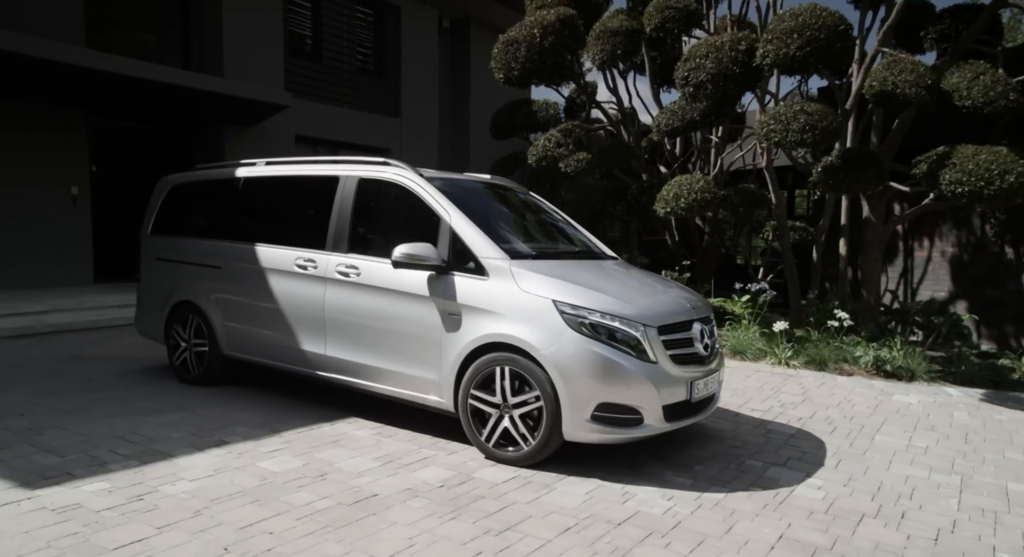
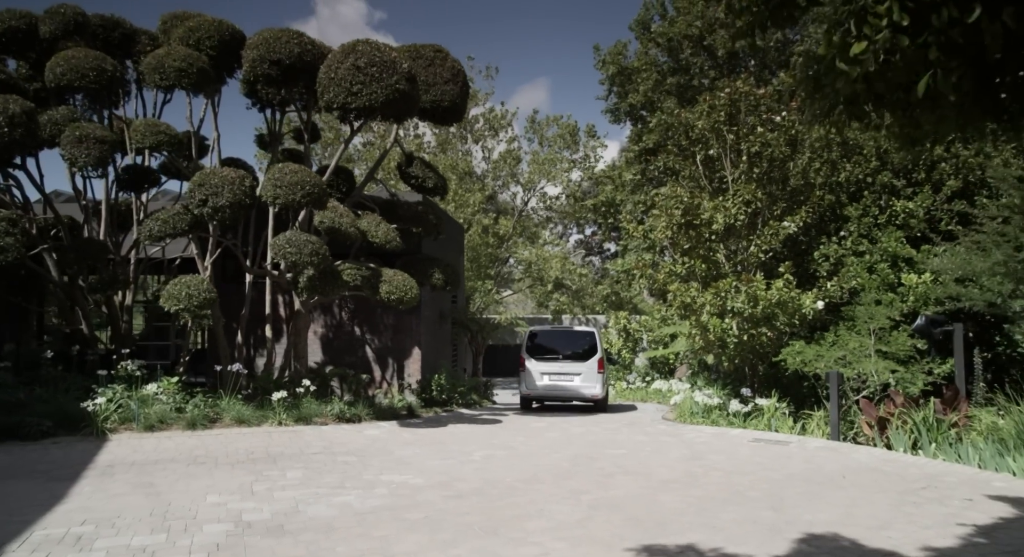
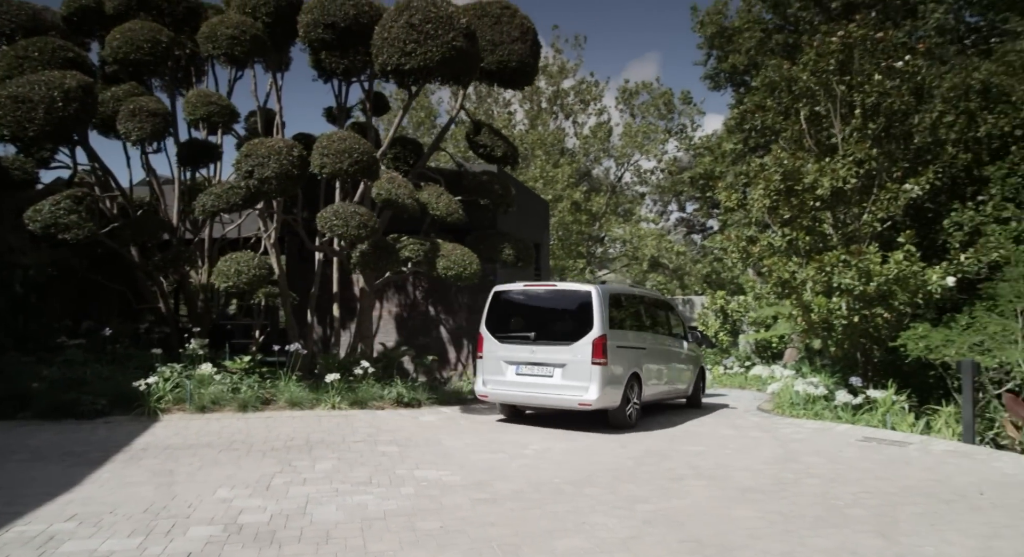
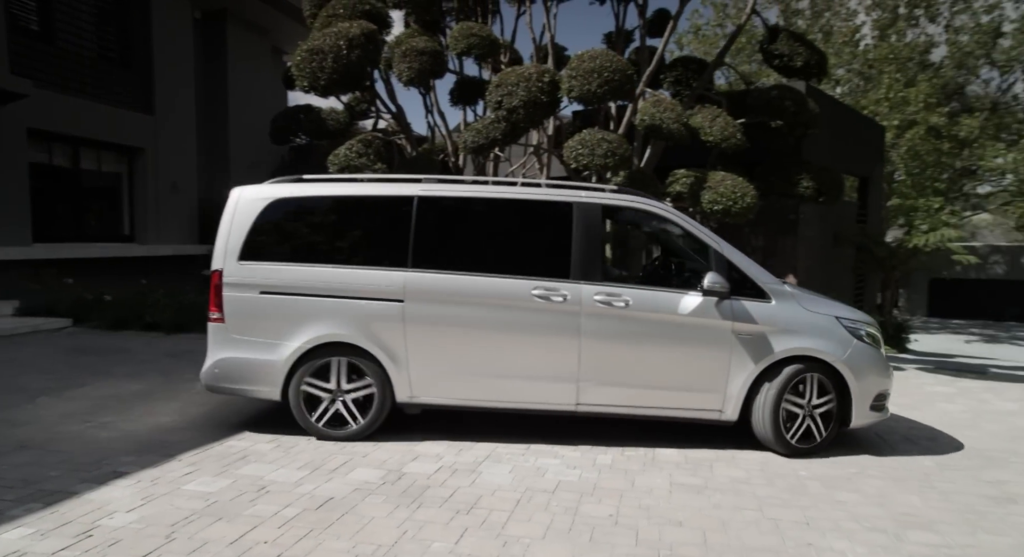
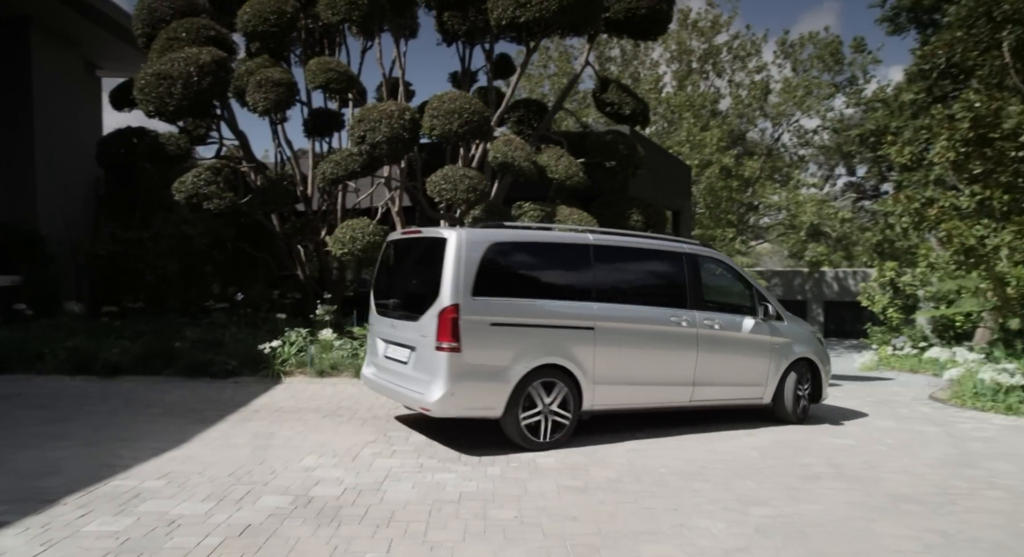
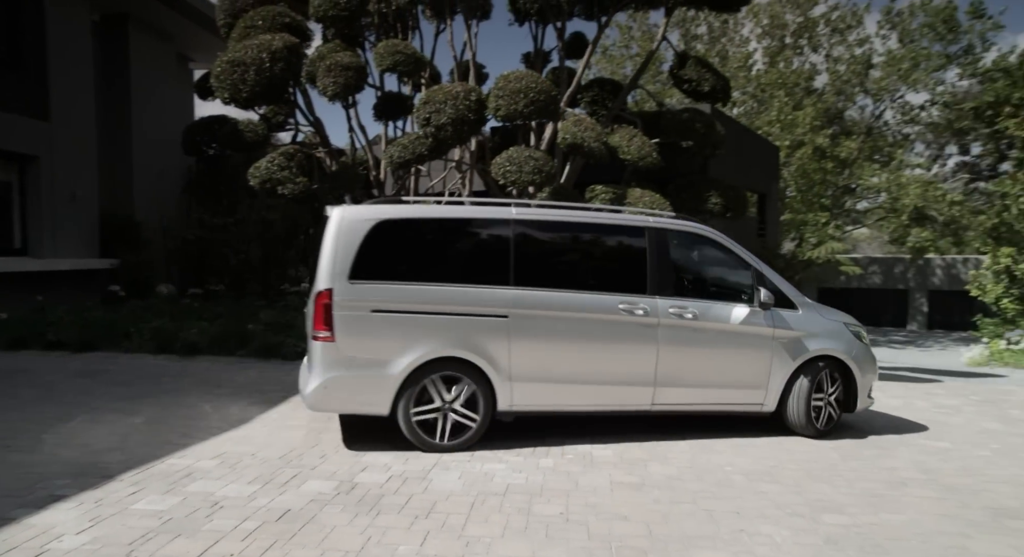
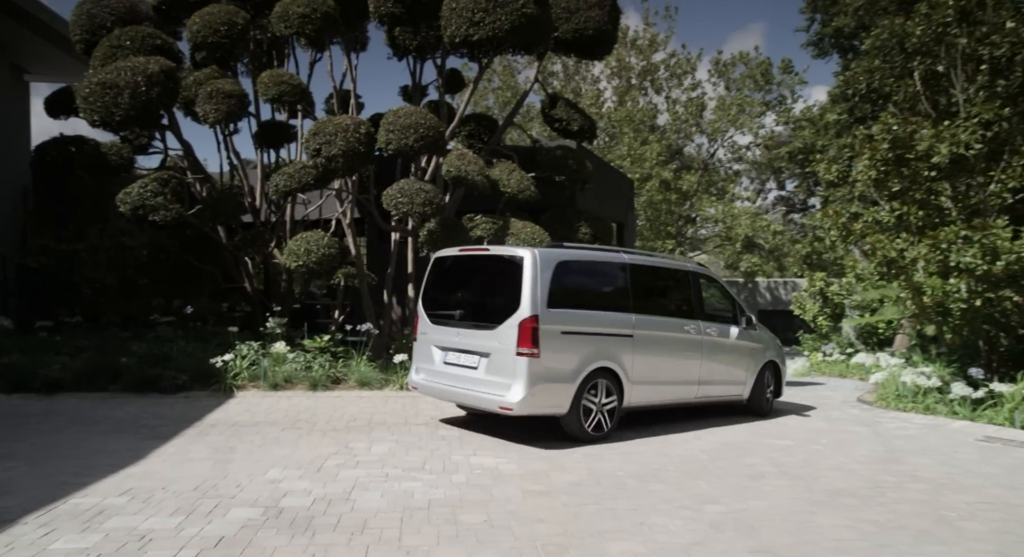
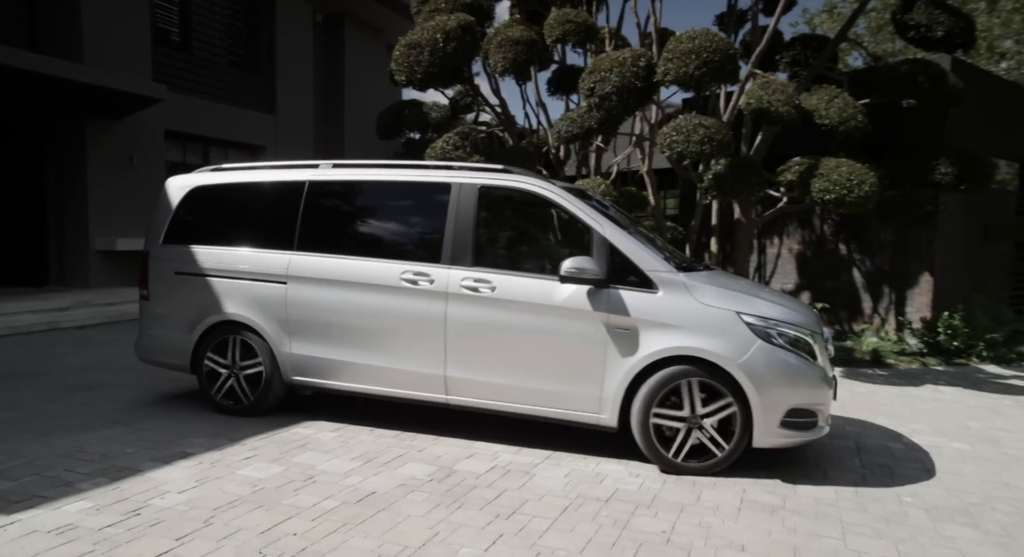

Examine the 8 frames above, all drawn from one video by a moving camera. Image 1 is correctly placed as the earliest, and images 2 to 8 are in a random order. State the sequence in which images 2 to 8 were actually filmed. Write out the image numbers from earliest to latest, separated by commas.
8, 4, 6, 5, 7, 3, 2
